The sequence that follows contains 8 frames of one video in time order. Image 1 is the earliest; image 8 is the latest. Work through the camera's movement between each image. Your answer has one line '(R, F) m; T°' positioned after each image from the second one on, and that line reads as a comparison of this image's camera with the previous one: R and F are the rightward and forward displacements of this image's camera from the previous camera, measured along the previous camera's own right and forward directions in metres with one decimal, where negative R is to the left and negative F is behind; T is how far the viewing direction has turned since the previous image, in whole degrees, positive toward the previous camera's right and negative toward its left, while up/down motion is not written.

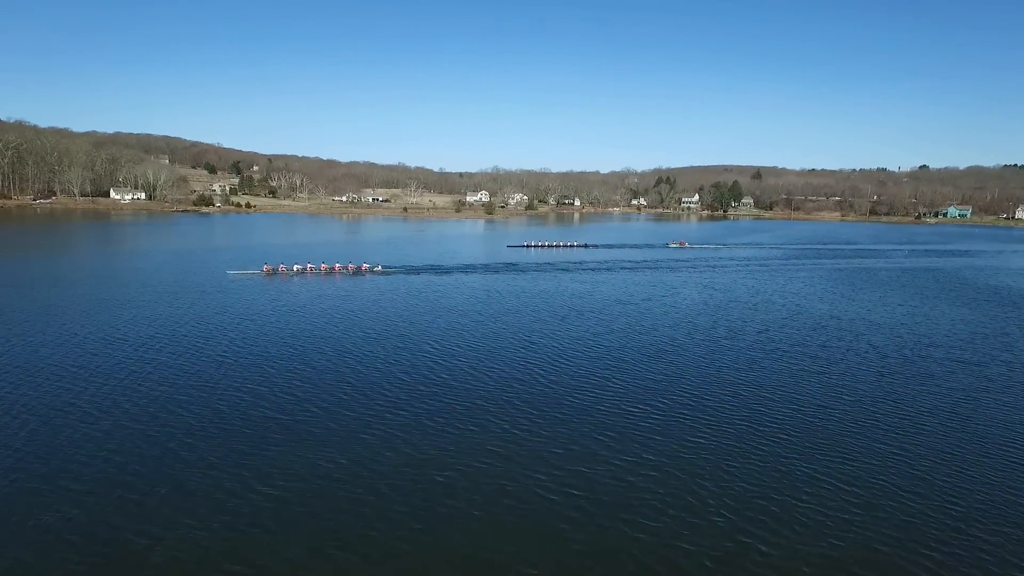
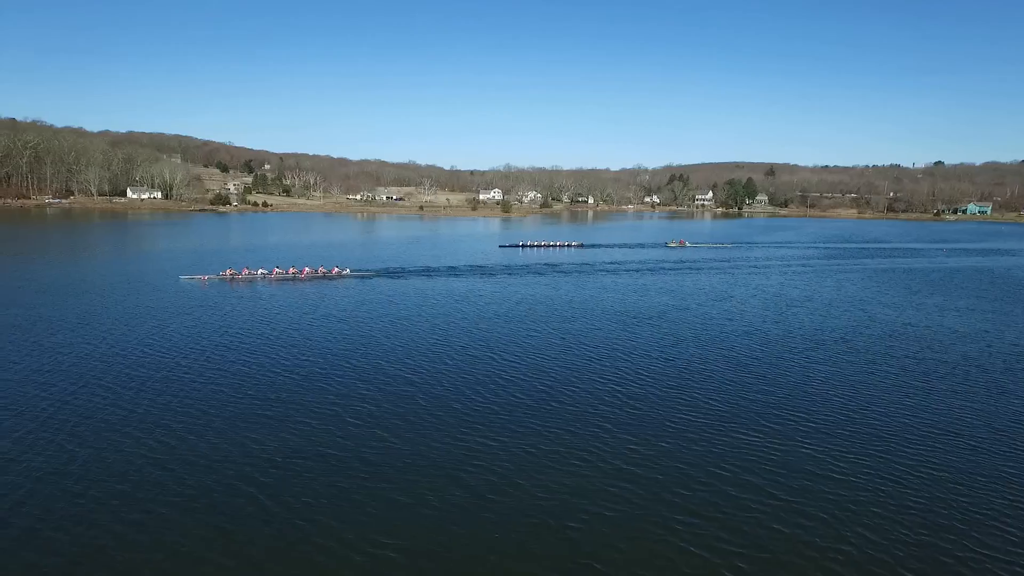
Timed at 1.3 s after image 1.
(-1.9, +1.1) m; -1°
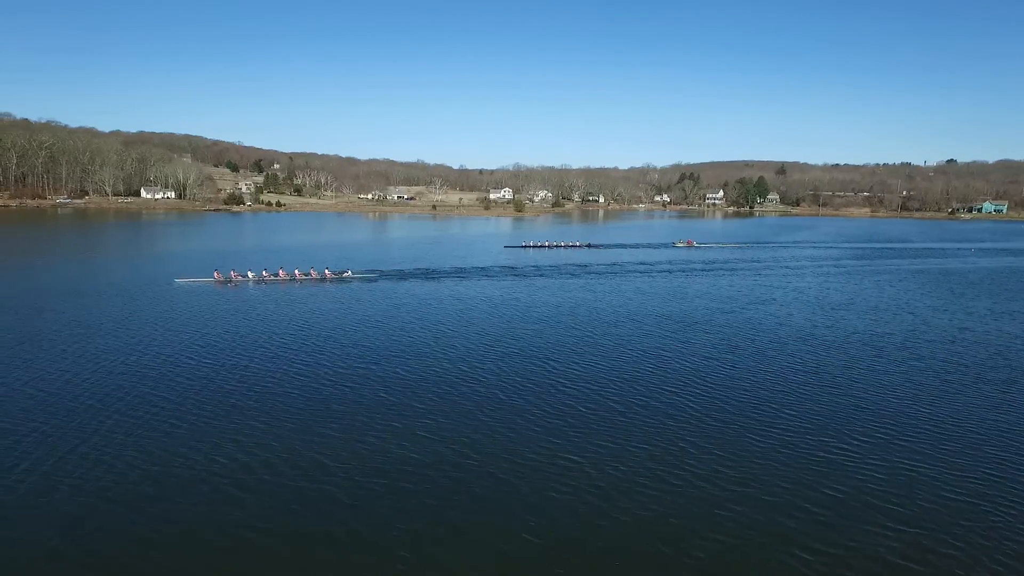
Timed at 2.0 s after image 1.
(-1.5, +0.6) m; -1°
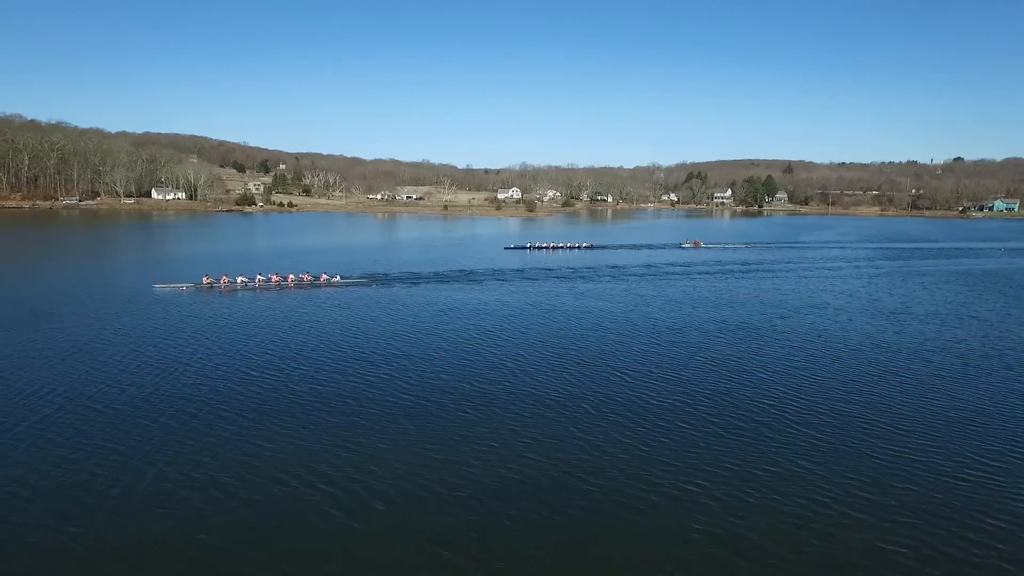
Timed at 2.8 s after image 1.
(-2.0, +0.7) m; 0°
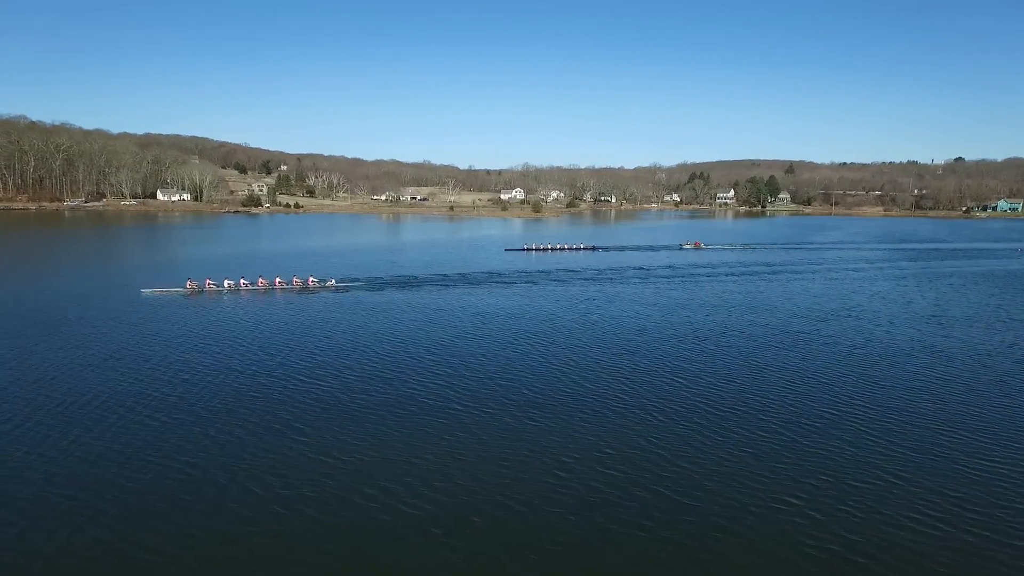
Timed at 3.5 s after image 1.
(-1.5, +0.3) m; 0°
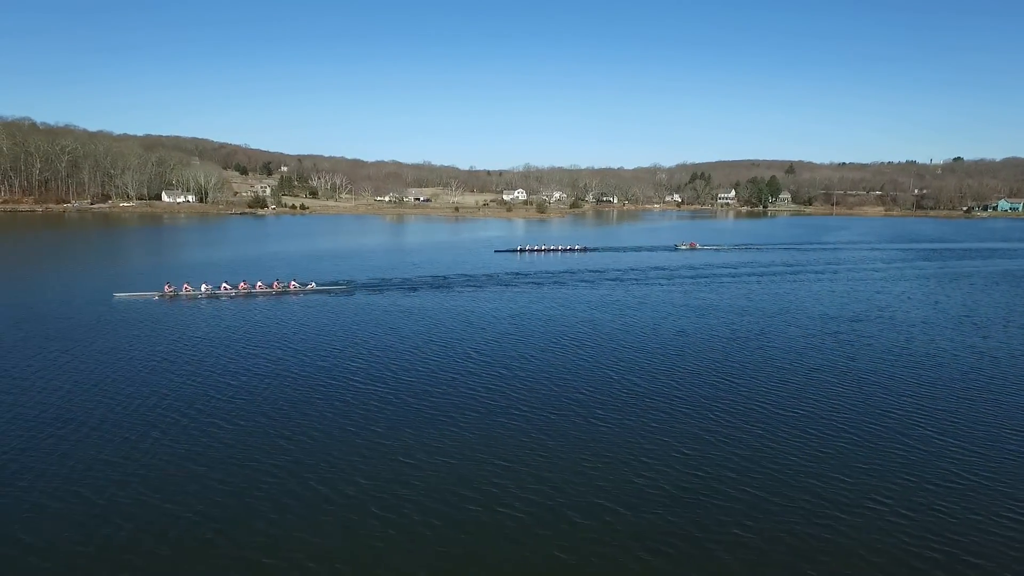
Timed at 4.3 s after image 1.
(-1.6, -0.2) m; 0°
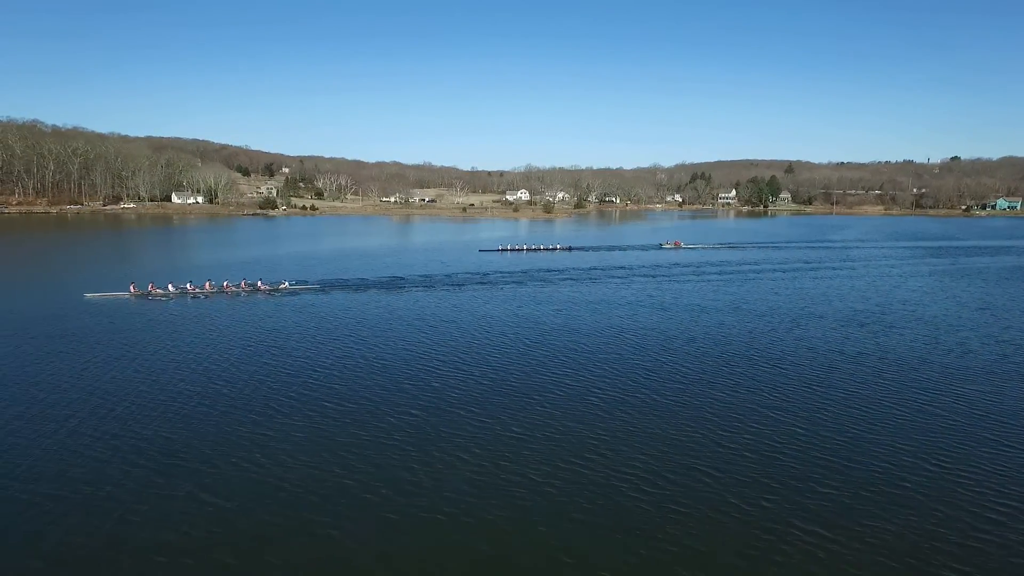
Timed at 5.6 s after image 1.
(-2.2, -1.6) m; 0°
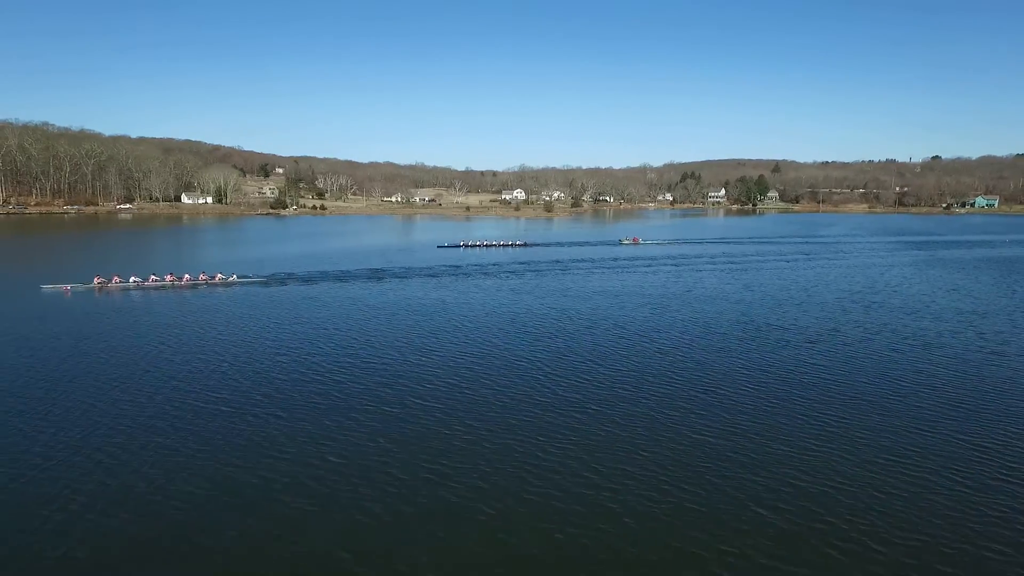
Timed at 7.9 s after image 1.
(-3.3, -5.4) m; +1°
